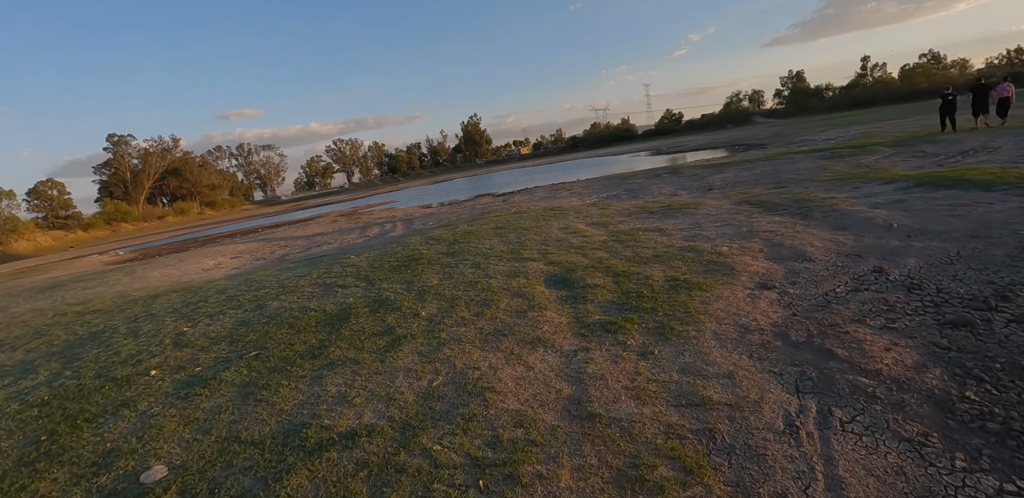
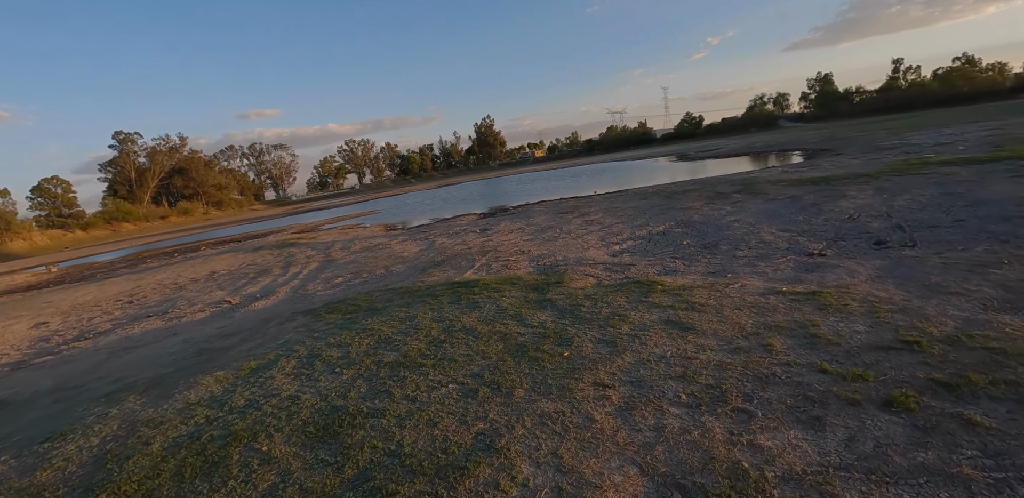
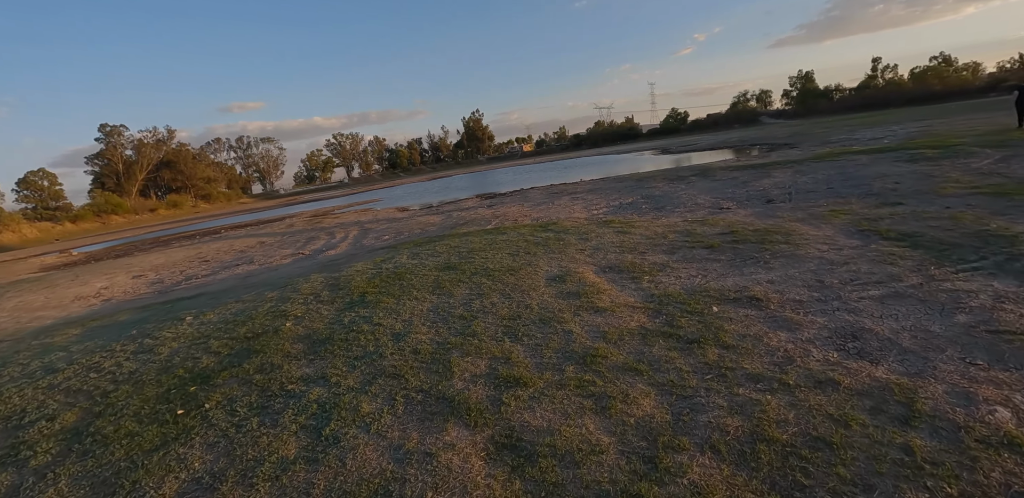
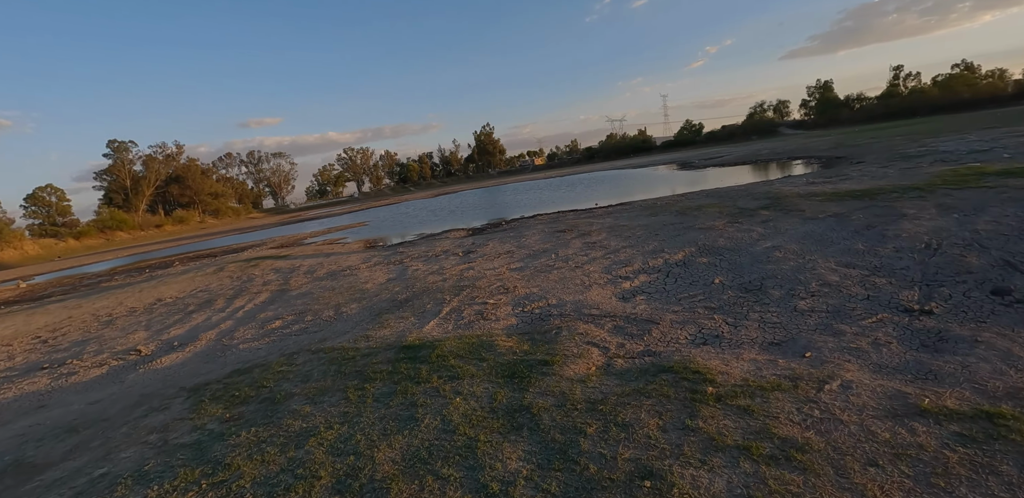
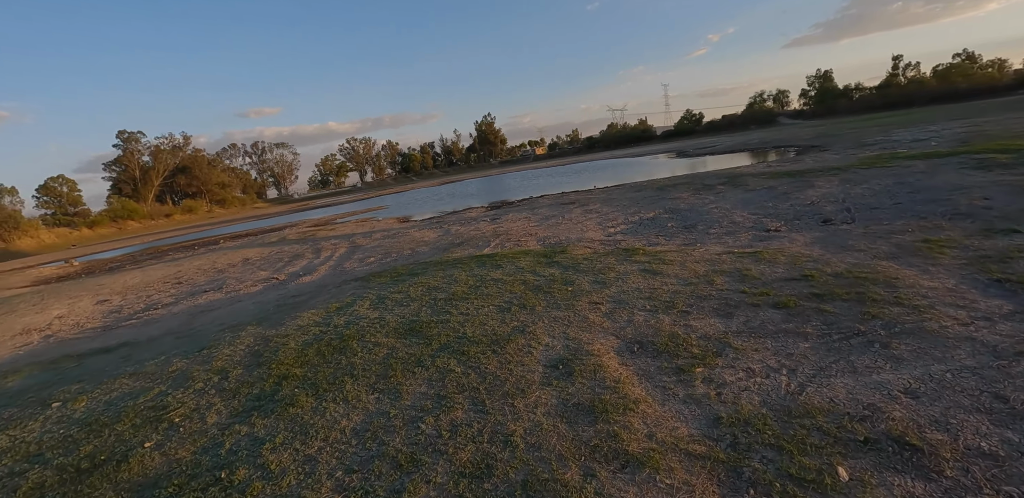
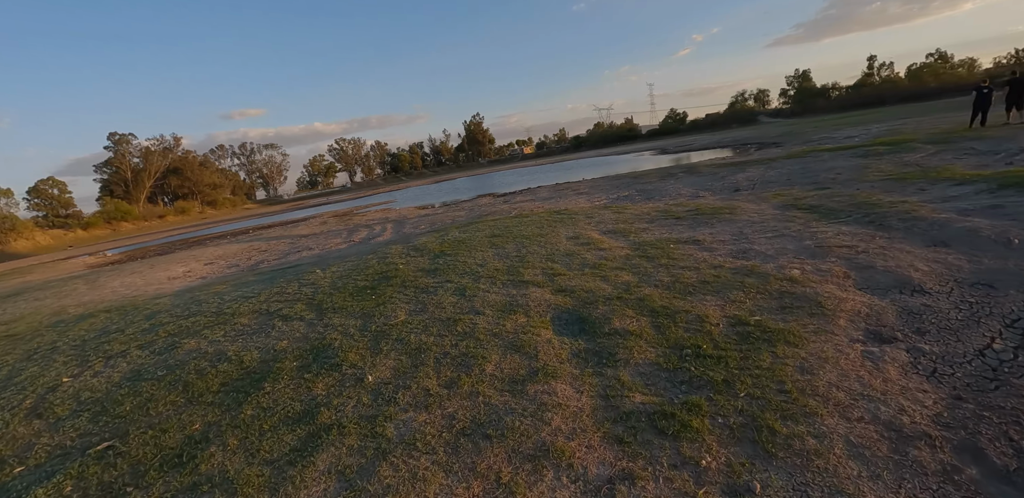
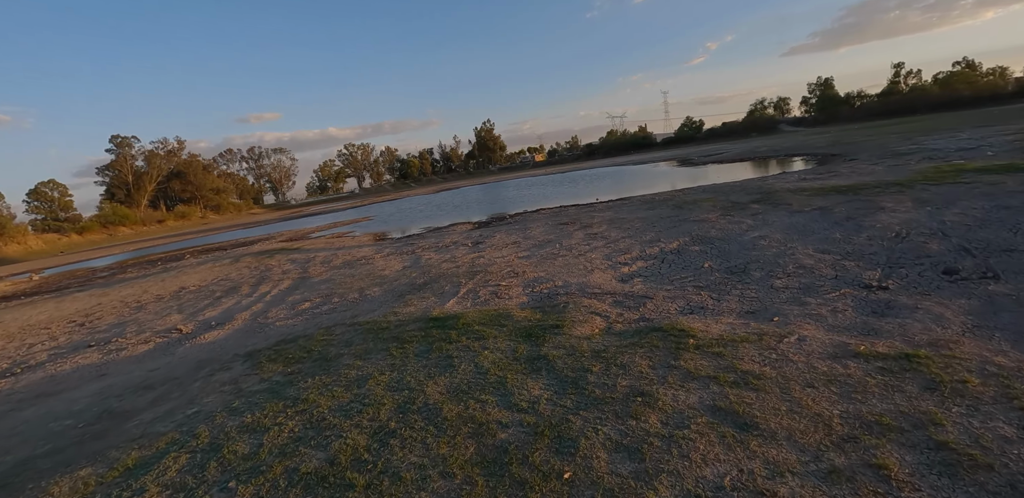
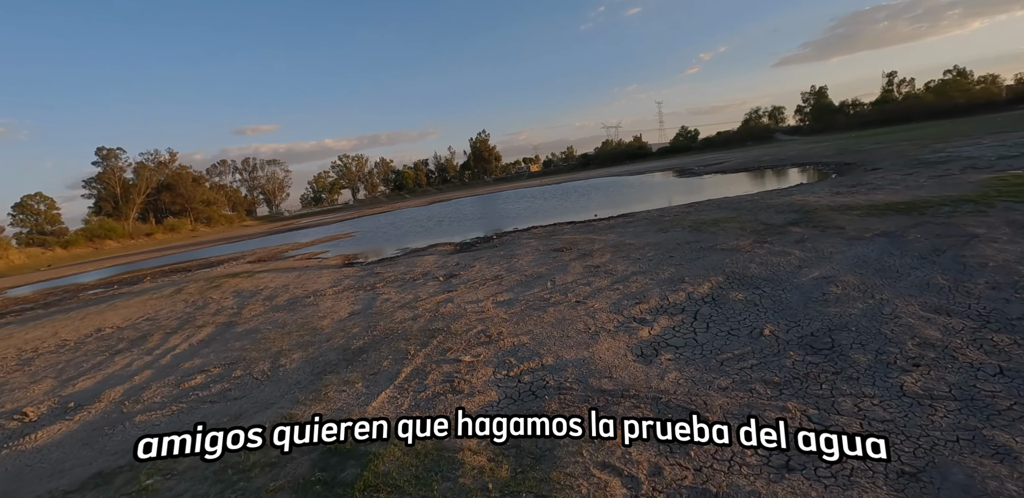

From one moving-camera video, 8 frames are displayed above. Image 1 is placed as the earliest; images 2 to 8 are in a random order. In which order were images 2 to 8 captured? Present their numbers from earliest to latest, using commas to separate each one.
6, 3, 5, 2, 7, 4, 8
